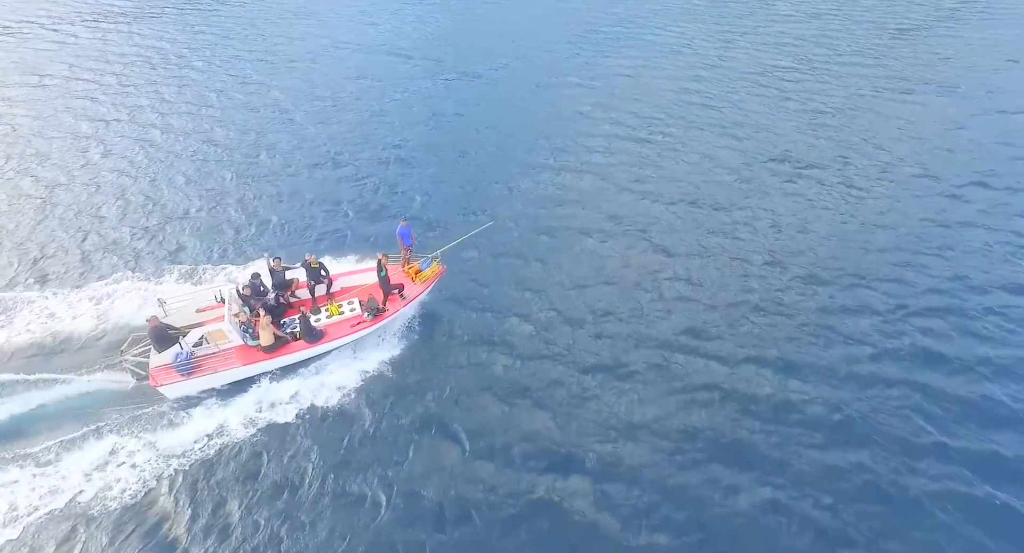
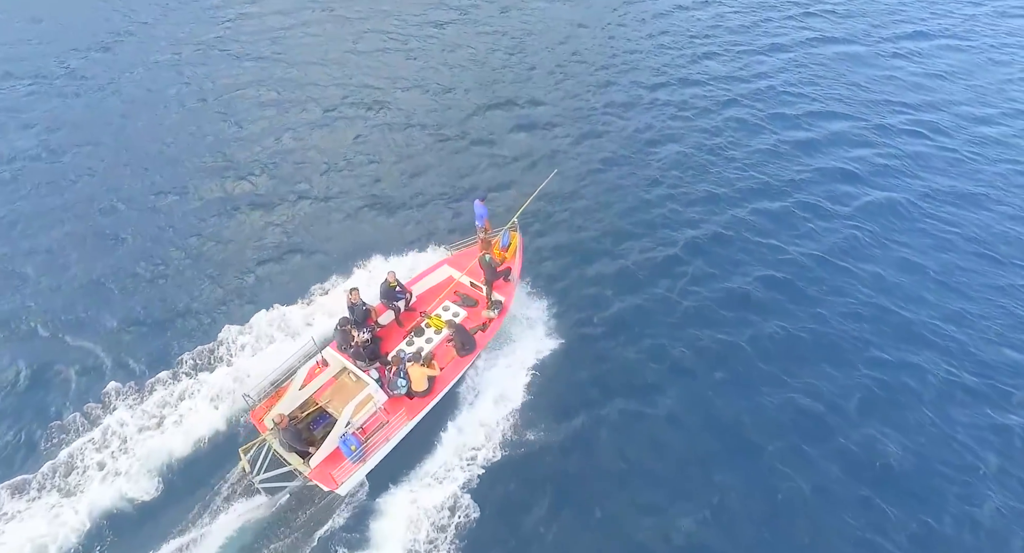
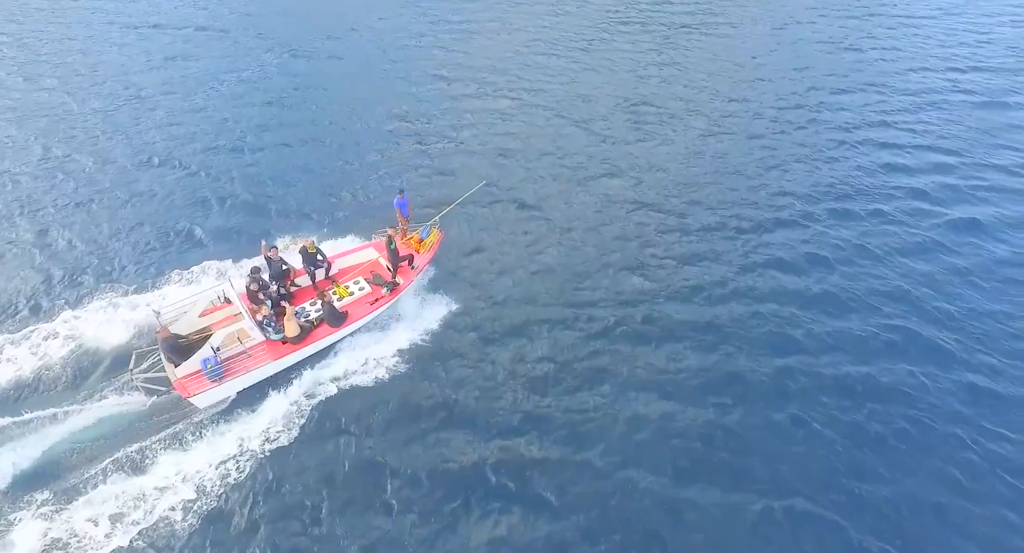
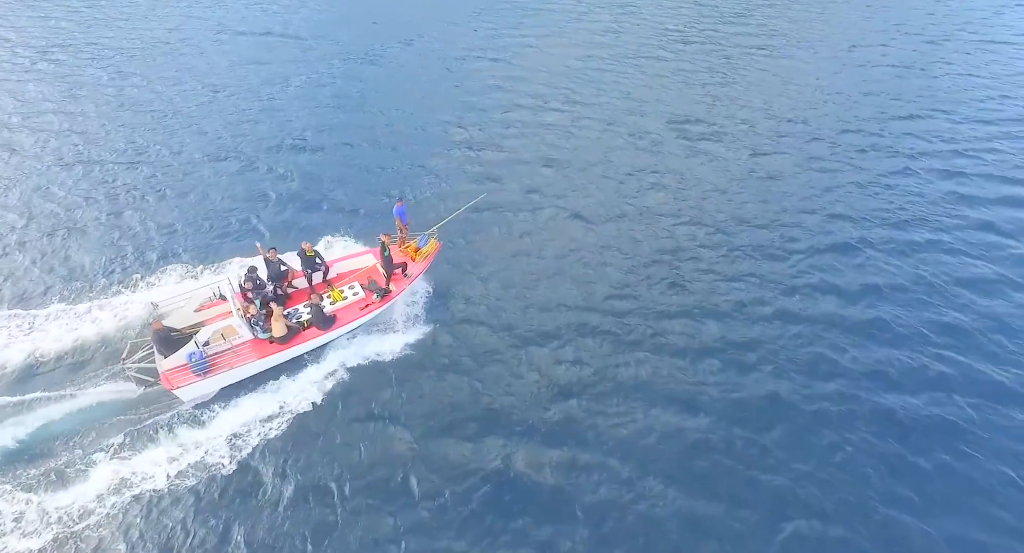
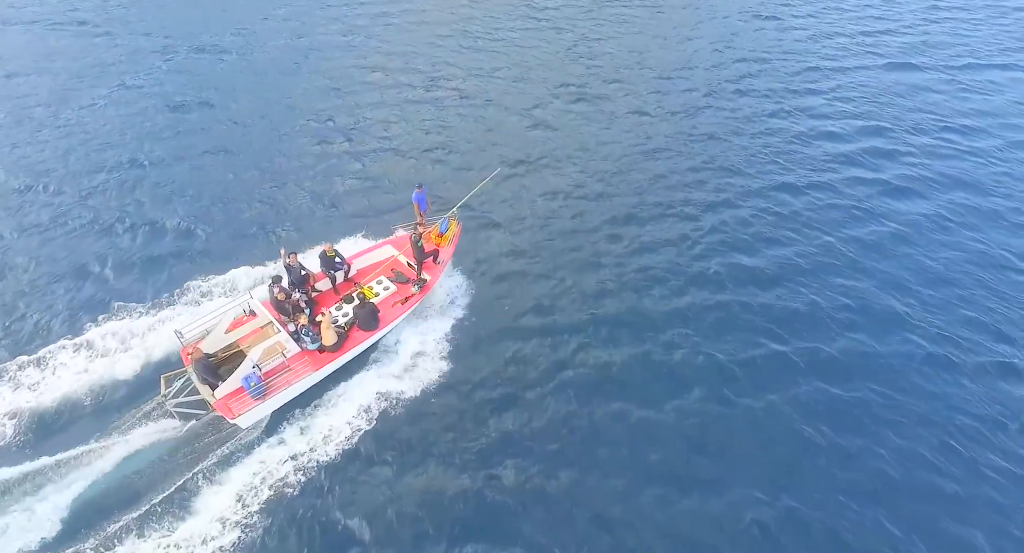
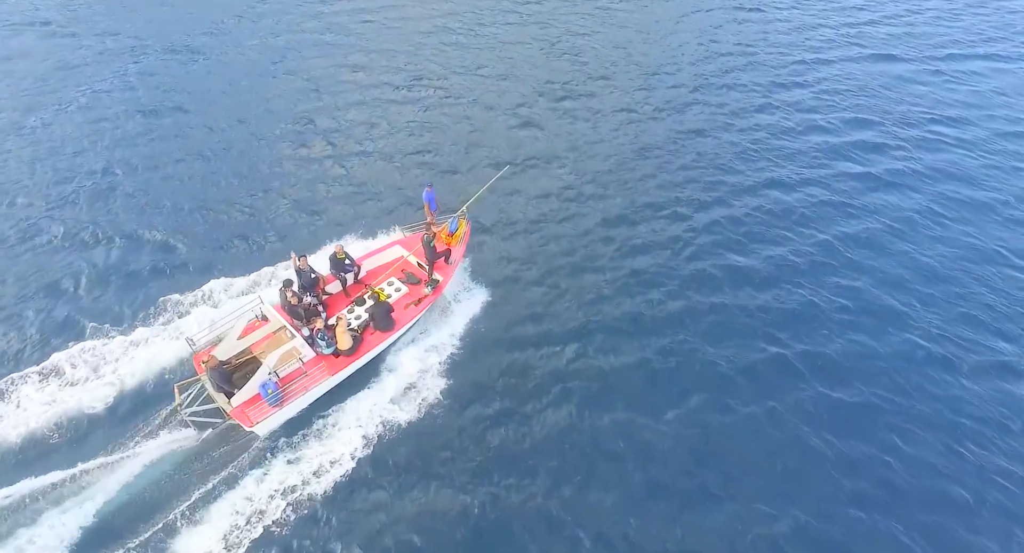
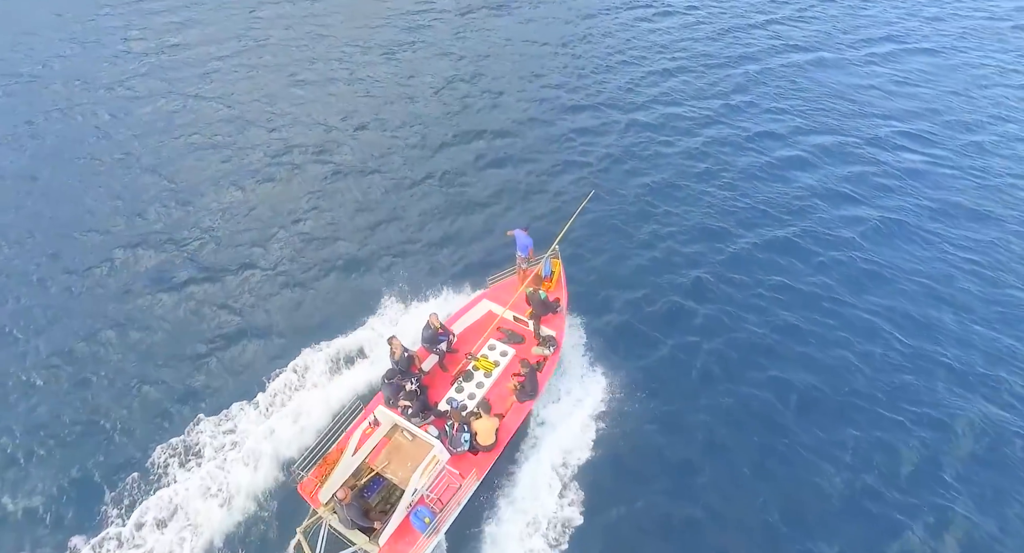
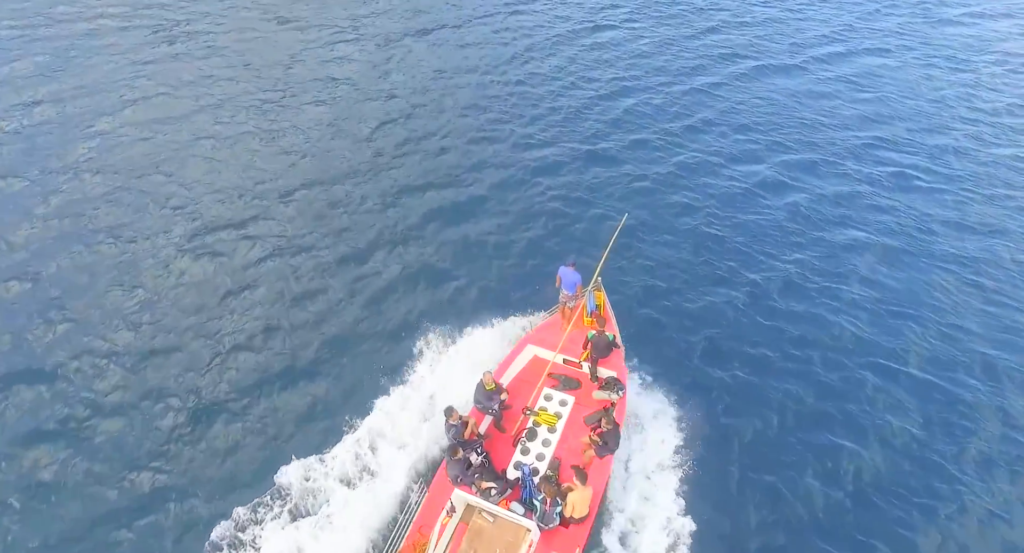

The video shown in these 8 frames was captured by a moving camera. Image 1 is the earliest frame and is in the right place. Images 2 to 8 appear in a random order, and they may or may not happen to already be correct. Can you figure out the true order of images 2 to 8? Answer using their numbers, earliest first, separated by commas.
4, 3, 5, 6, 2, 7, 8
